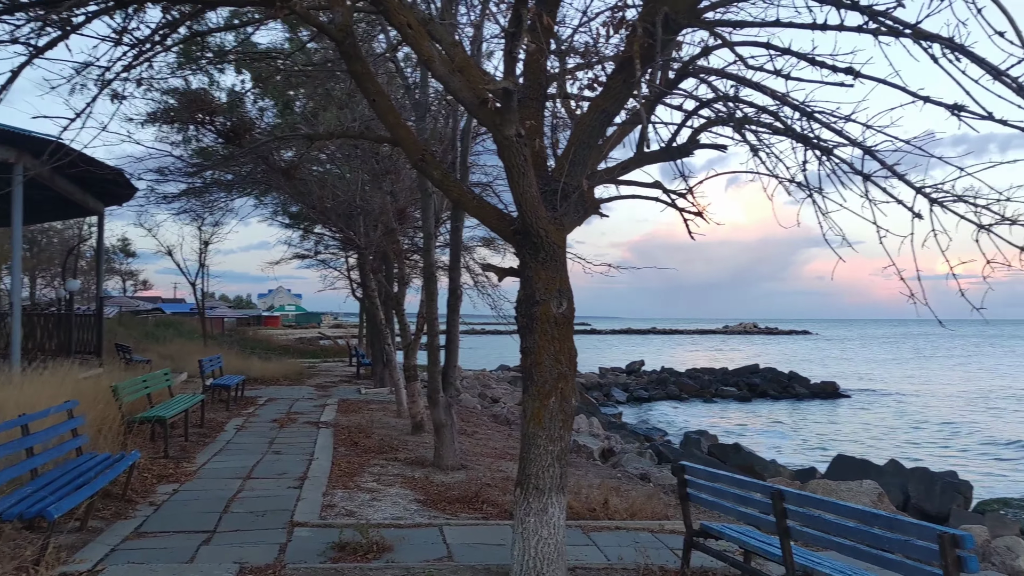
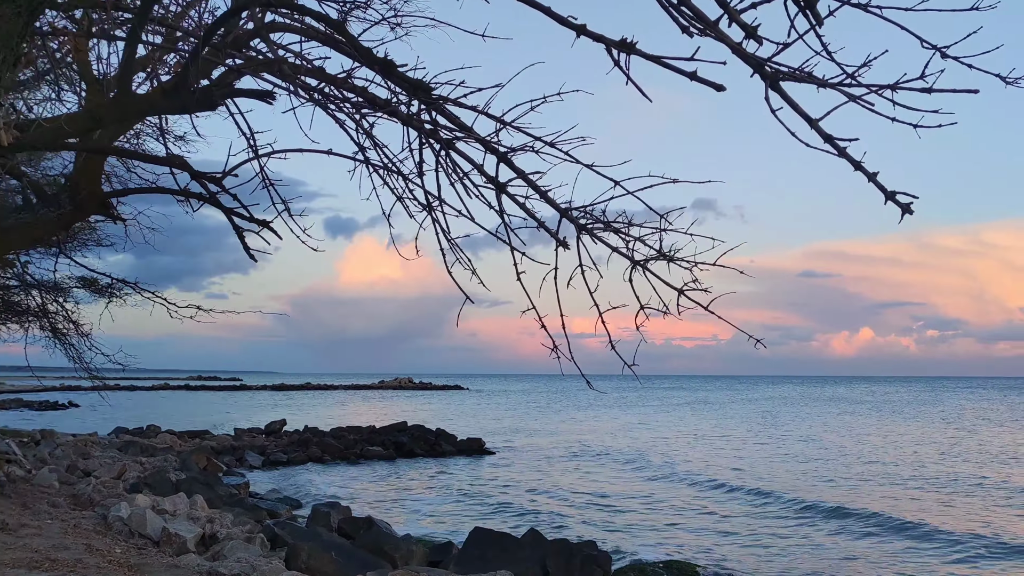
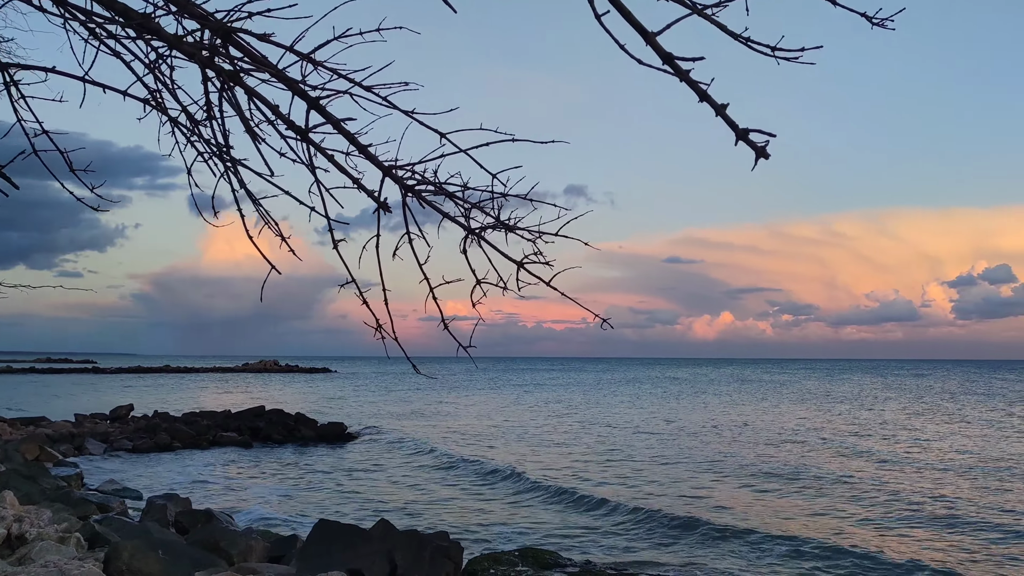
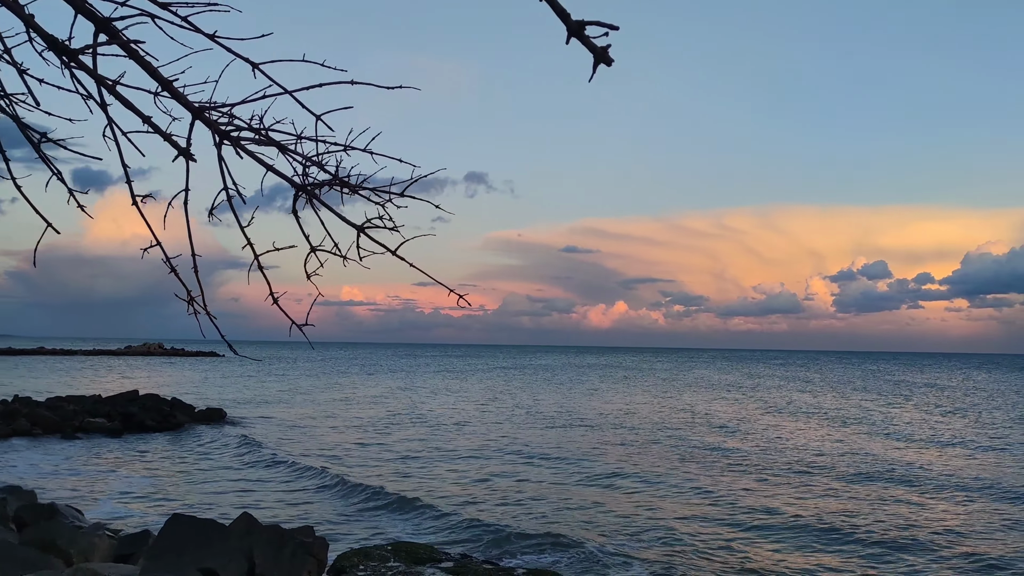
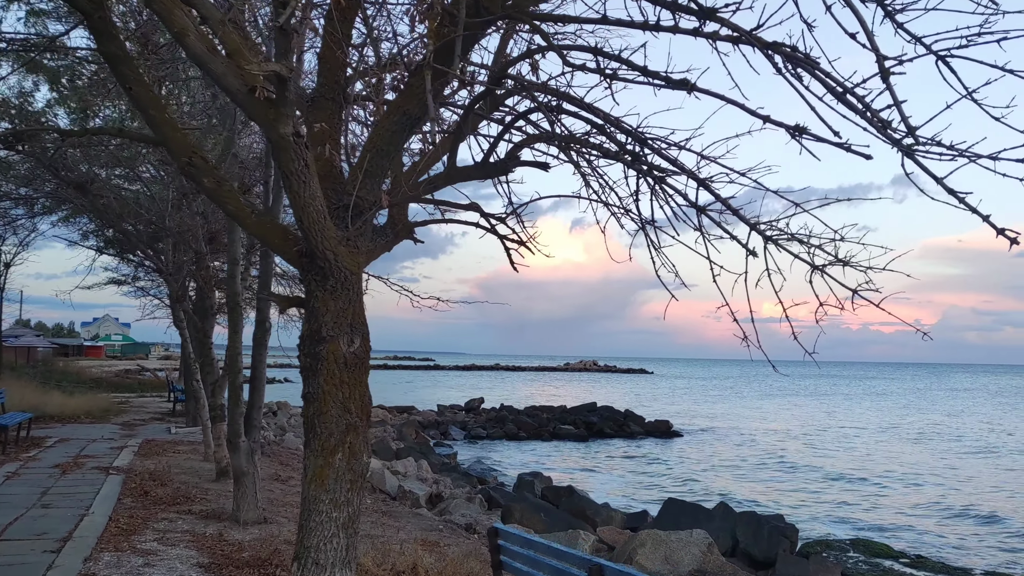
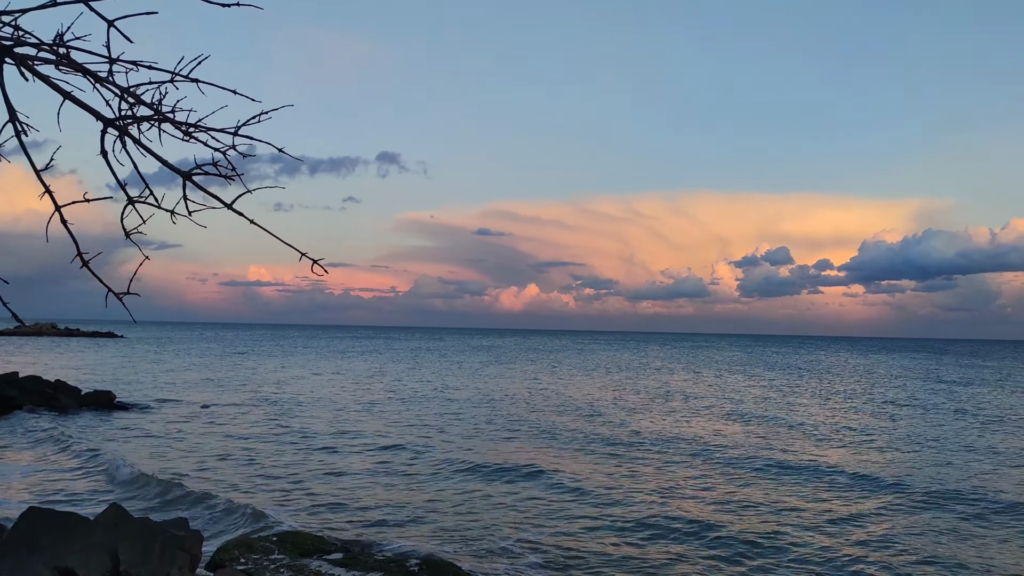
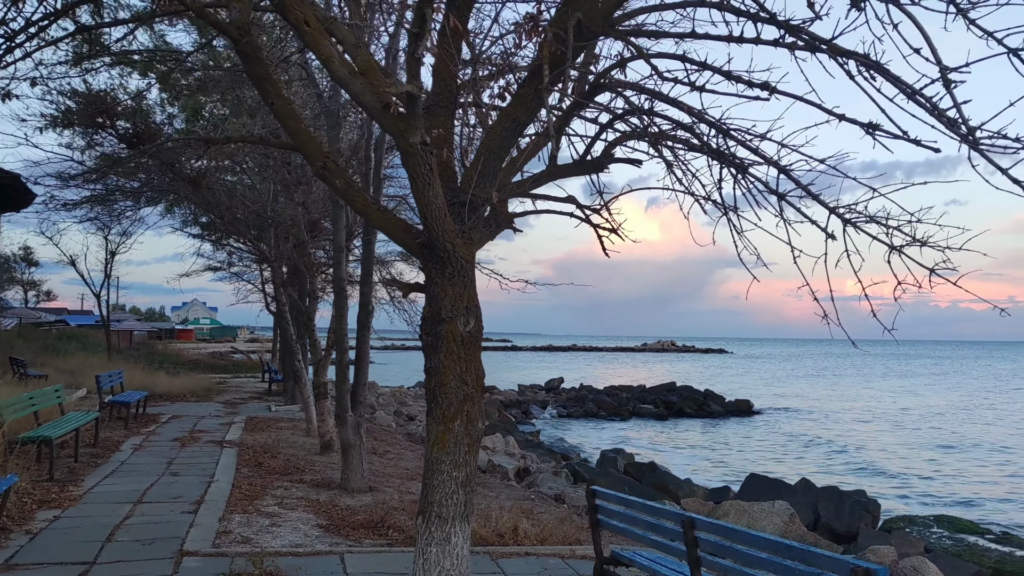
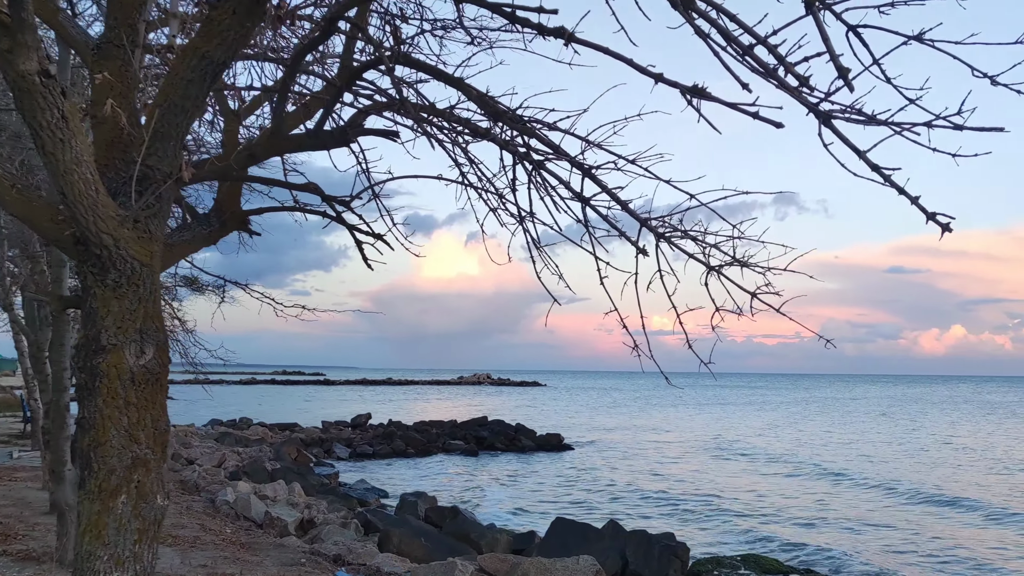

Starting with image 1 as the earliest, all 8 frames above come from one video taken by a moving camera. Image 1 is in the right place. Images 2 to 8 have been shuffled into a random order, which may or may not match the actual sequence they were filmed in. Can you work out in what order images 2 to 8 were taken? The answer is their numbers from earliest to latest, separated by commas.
7, 5, 8, 2, 3, 4, 6
